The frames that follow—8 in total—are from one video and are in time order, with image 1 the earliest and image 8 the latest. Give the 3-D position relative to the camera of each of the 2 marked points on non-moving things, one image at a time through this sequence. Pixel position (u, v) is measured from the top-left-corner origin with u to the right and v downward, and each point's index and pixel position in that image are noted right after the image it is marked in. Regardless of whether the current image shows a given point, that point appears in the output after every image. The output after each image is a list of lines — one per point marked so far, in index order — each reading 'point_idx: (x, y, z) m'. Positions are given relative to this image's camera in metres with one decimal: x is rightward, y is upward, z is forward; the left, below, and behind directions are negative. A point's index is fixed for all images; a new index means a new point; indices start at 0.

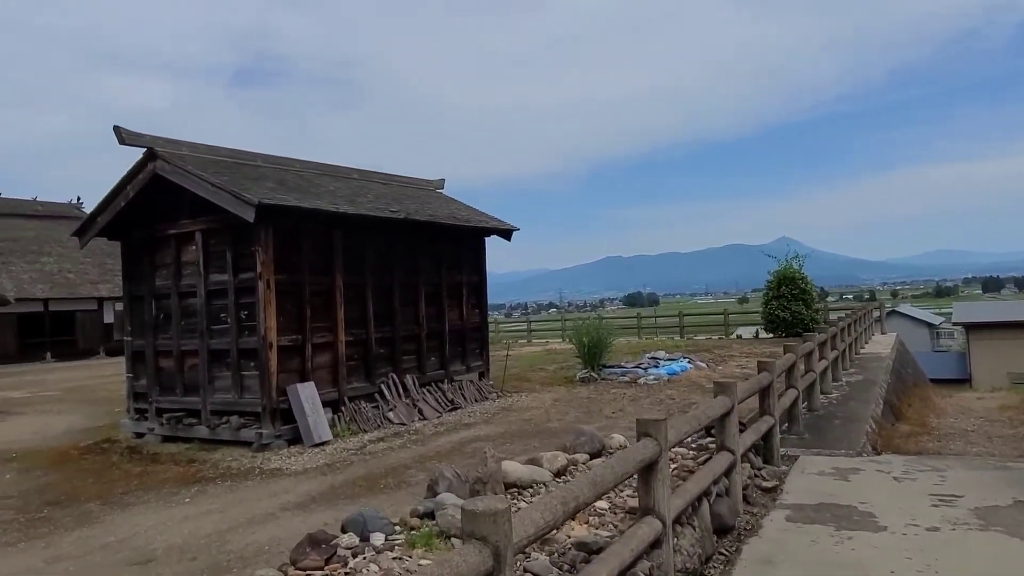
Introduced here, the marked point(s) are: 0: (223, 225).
0: (-3.0, +0.7, +7.7) m
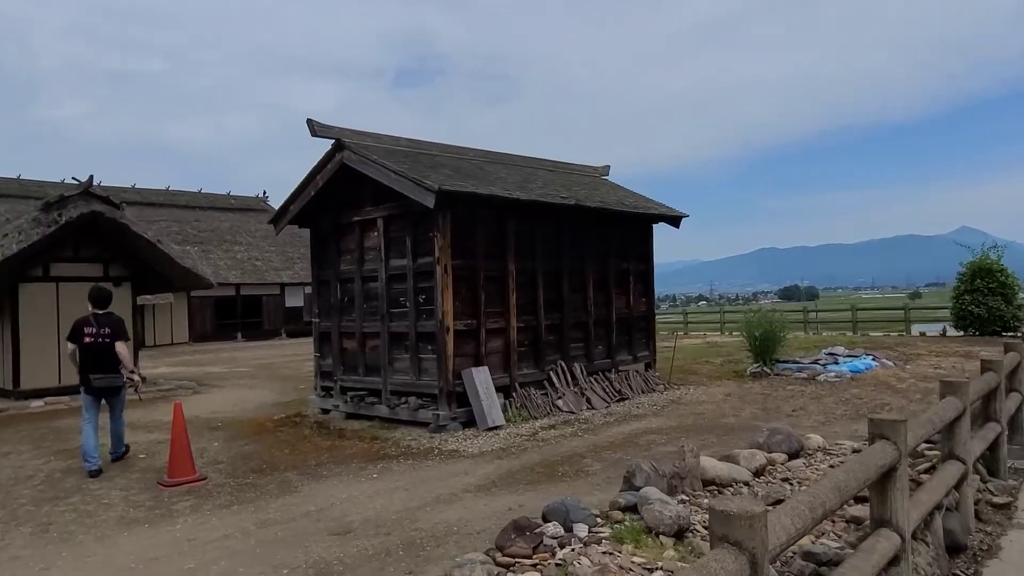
0: (-1.2, +0.8, +7.9) m
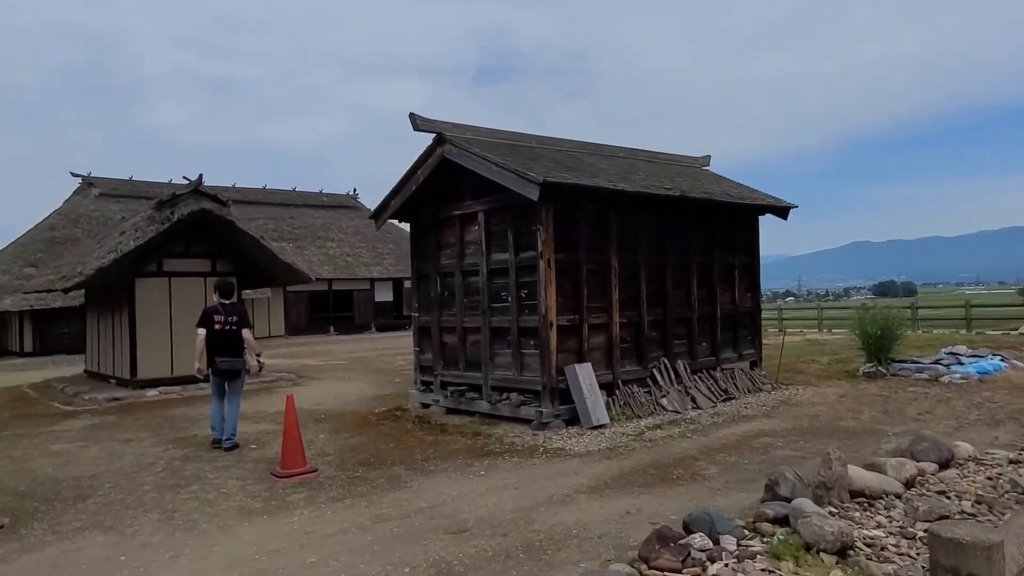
0: (-0.1, +0.9, +7.8) m
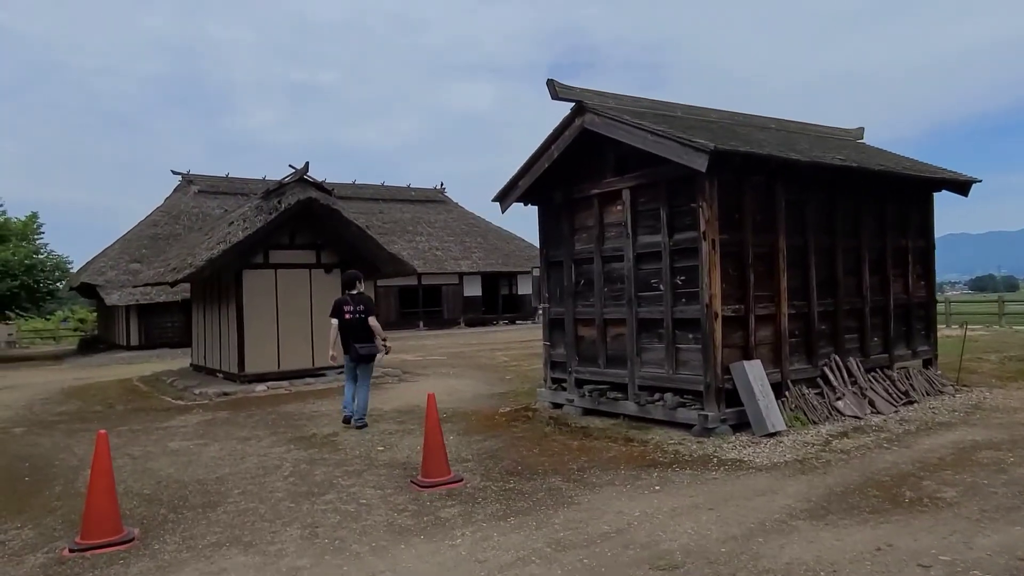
0: (+1.4, +1.0, +6.9) m
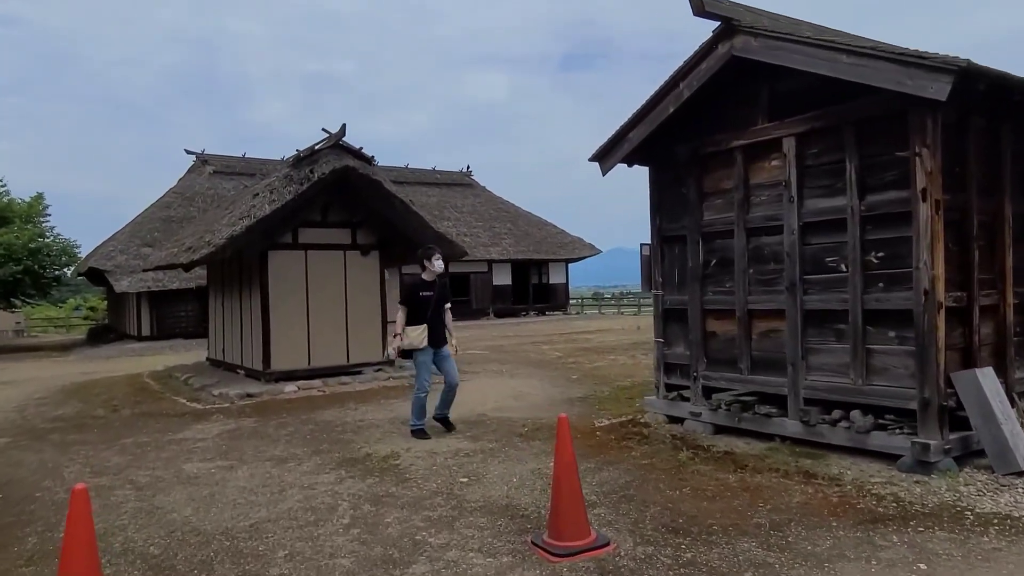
0: (+2.3, +1.2, +5.1) m
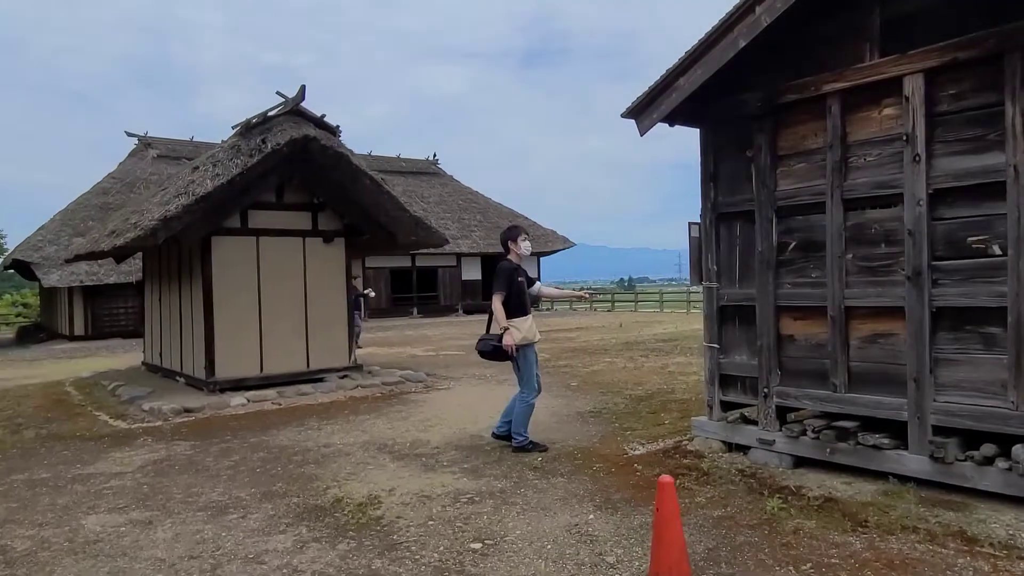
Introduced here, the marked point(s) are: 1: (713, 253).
0: (+2.5, +1.2, +3.7) m
1: (+1.4, +0.2, +5.2) m
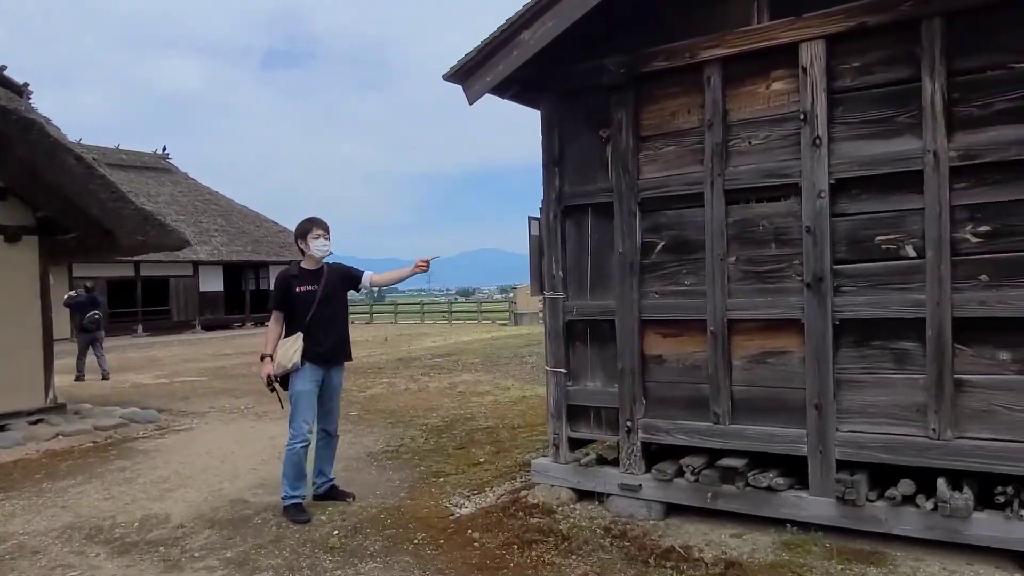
0: (+1.8, +1.2, +3.1) m
1: (+0.3, +0.2, +4.2) m
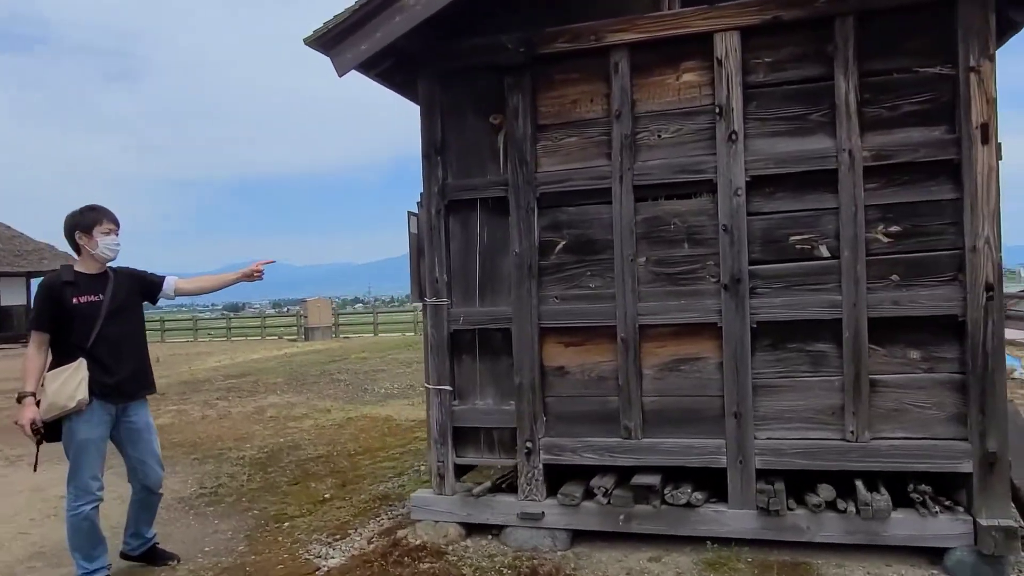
0: (+1.4, +1.2, +3.1) m
1: (-0.3, +0.2, +3.6) m
